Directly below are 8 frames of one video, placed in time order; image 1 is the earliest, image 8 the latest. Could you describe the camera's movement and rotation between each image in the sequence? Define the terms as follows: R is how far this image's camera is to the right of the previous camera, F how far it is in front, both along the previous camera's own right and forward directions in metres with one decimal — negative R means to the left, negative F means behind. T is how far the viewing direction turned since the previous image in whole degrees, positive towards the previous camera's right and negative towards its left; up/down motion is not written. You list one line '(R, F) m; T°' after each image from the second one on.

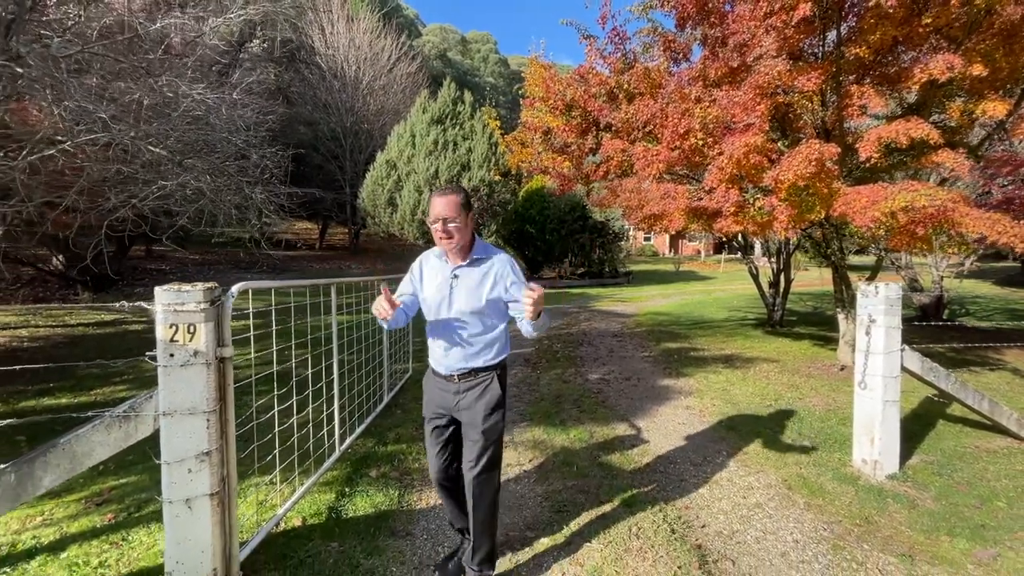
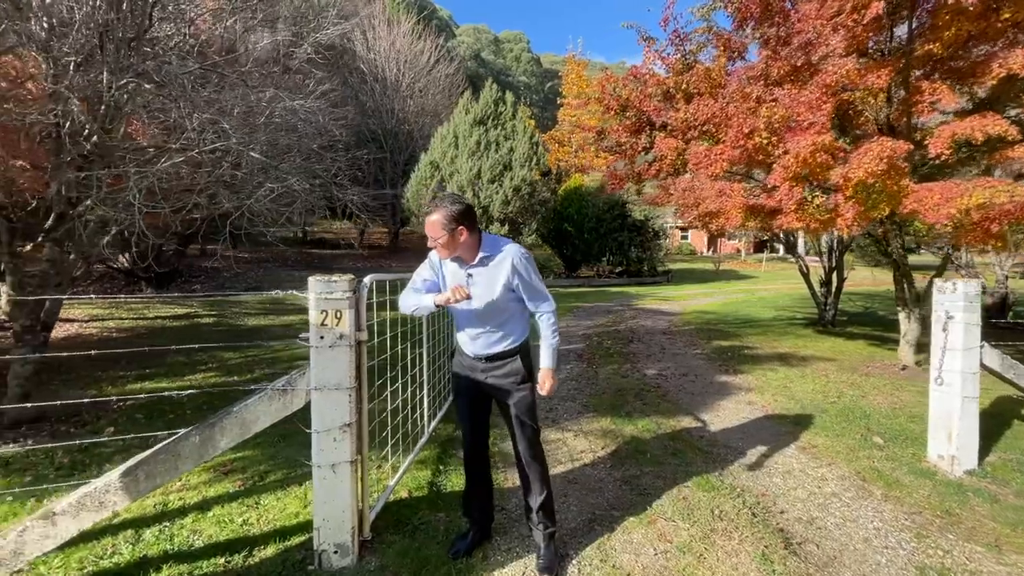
(-0.5, -0.3) m; -4°
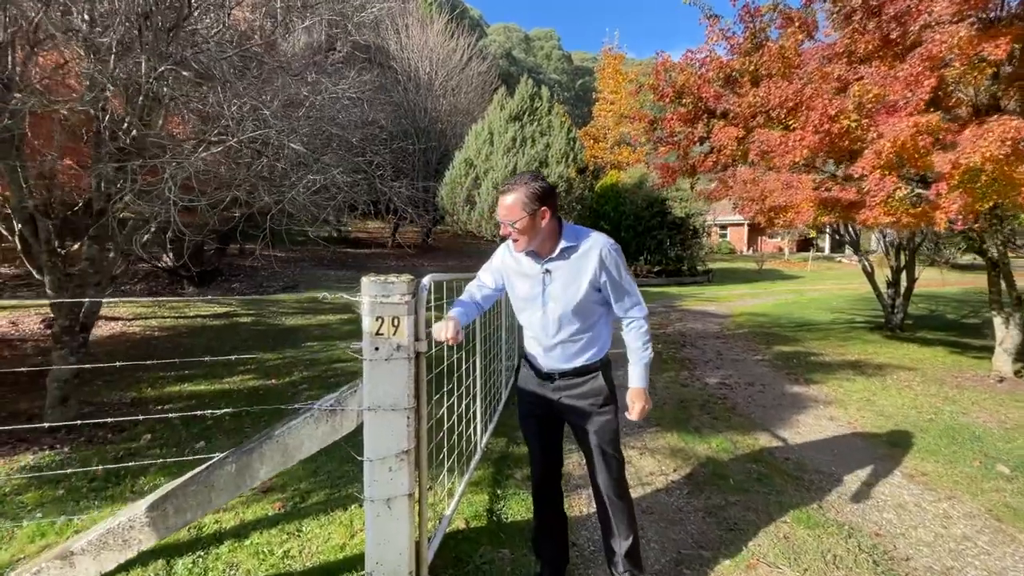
(-0.3, +0.5) m; -3°
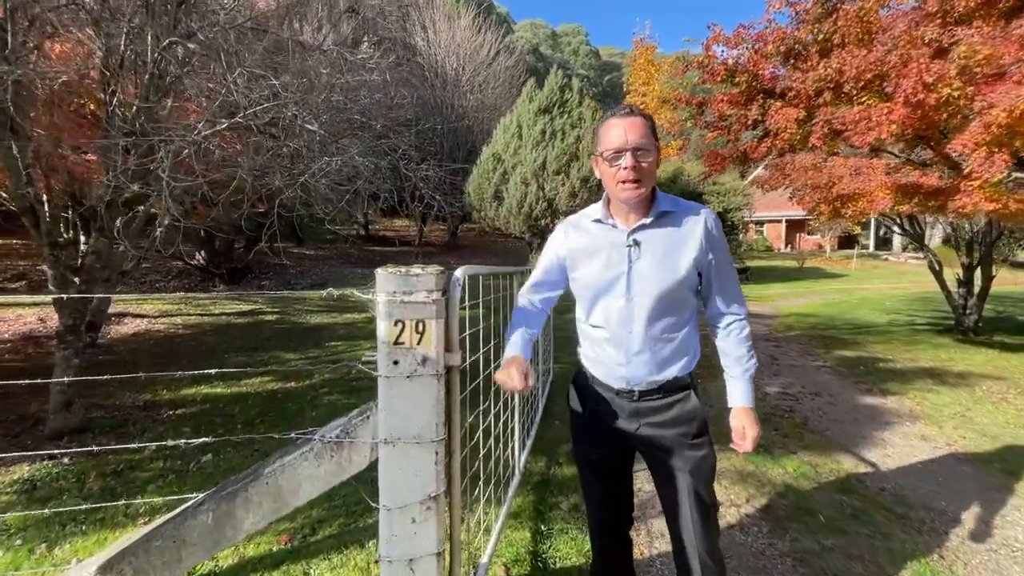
(-0.1, +0.6) m; -3°
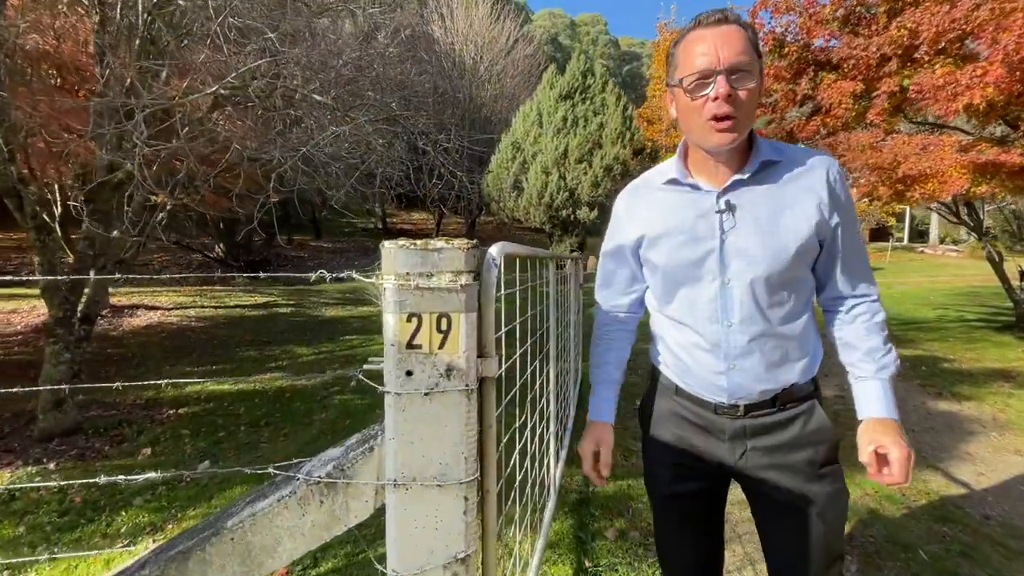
(-0.1, +0.5) m; -2°
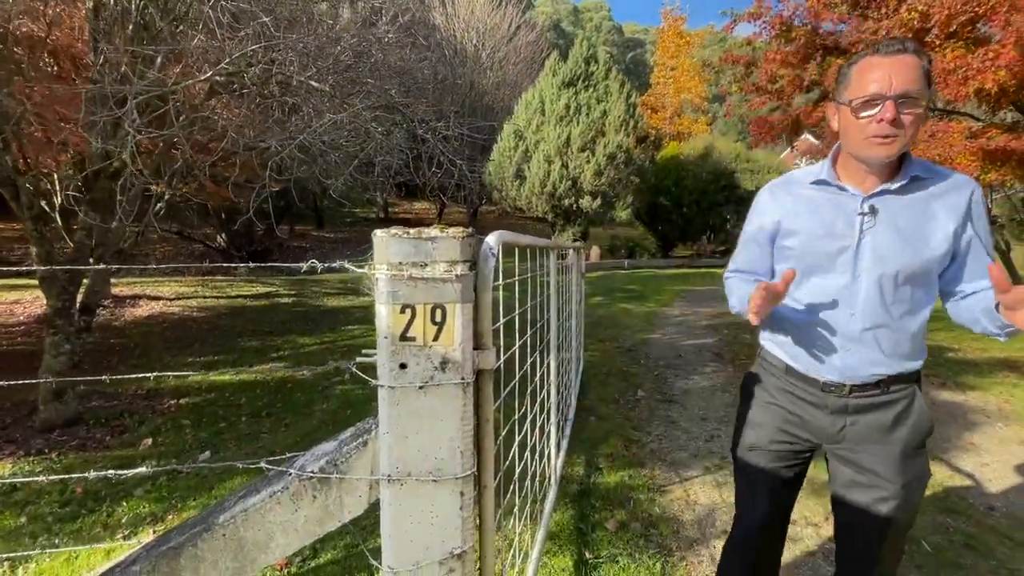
(0.0, 0.0) m; 0°
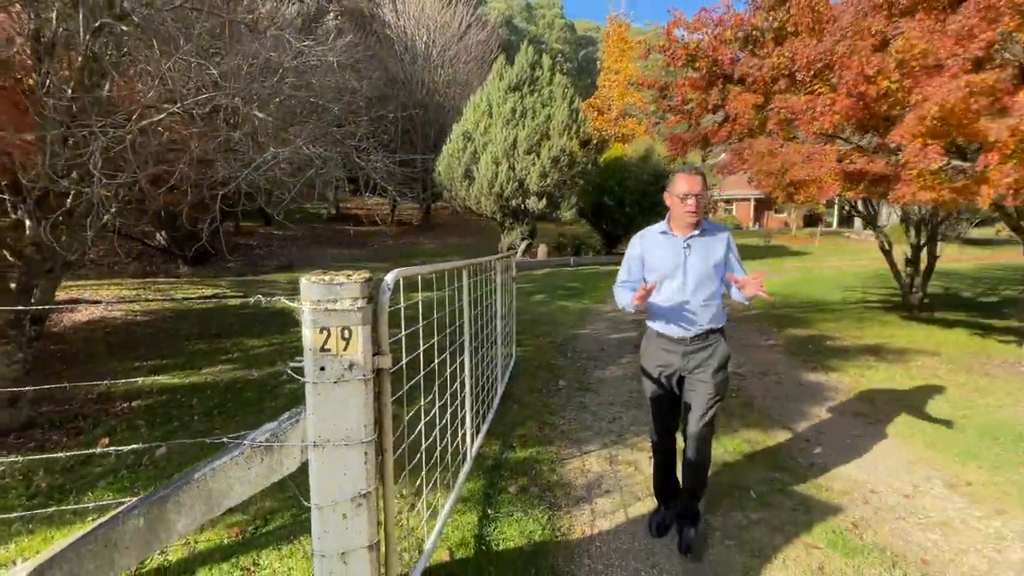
(+0.3, -0.7) m; +5°
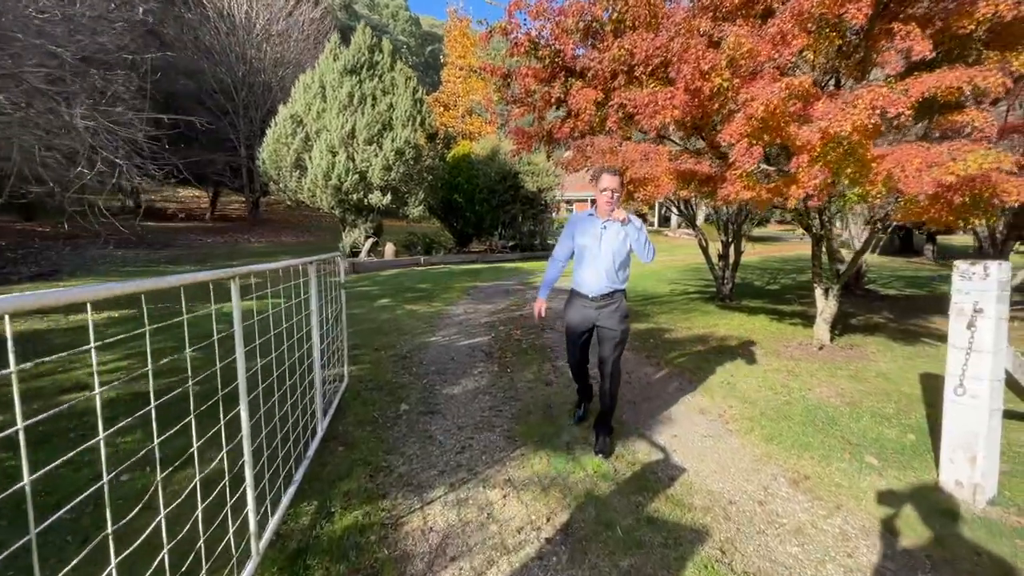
(+0.3, +0.8) m; +17°
